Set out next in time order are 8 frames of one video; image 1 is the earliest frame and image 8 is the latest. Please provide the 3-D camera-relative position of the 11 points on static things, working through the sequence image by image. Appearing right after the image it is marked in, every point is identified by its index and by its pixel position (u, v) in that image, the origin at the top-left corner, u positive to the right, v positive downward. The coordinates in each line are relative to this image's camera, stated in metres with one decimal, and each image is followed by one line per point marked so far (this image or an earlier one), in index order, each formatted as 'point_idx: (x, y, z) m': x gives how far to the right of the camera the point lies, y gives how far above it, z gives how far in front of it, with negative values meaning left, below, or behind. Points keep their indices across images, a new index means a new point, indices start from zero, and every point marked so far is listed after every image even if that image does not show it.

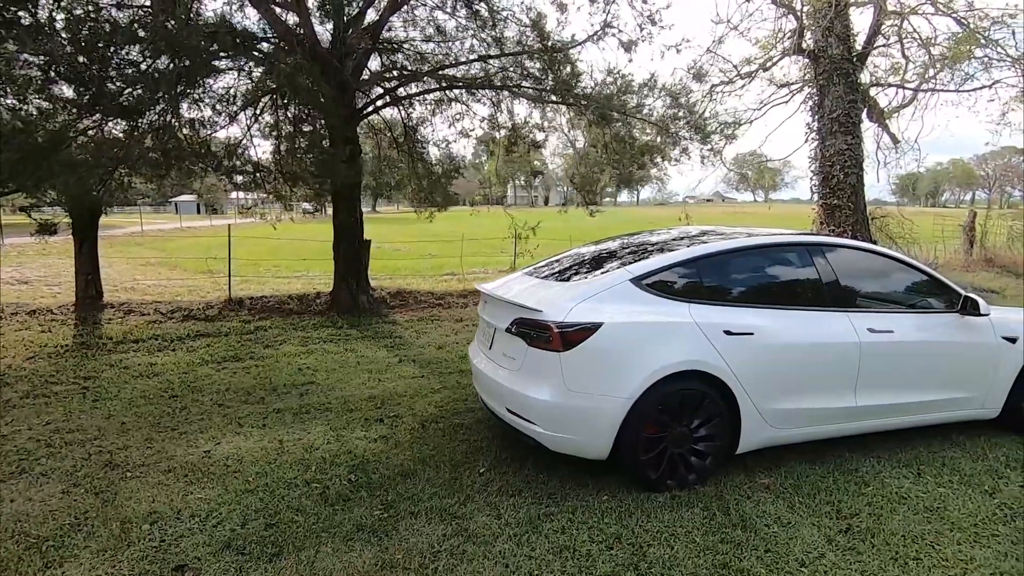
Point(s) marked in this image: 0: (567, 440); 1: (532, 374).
0: (+0.3, -0.8, +3.0) m
1: (+0.1, -0.5, +3.0) m
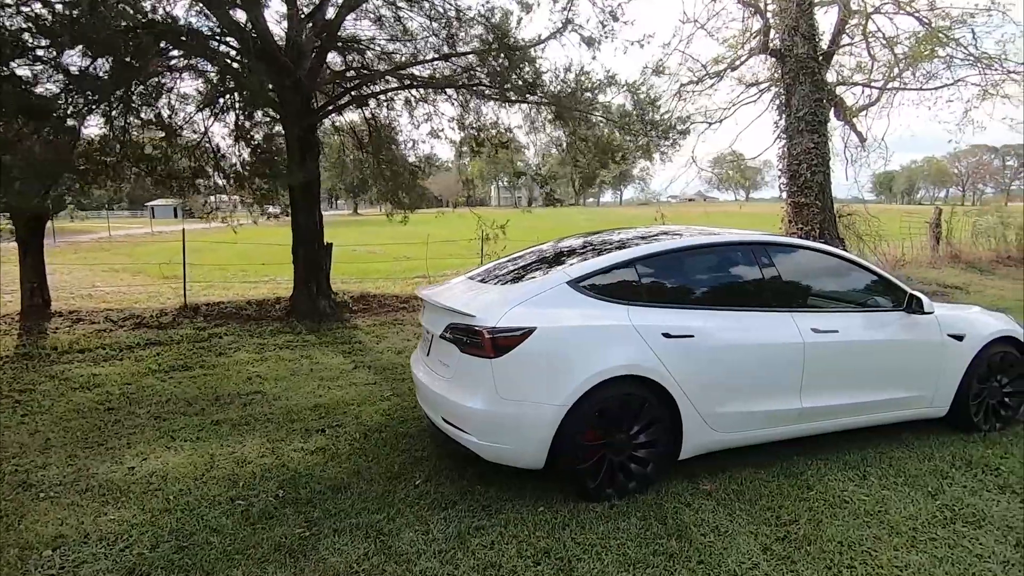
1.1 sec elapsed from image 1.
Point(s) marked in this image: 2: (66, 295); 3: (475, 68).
0: (-0.1, -0.9, +2.8) m
1: (-0.3, -0.5, +2.9) m
2: (-8.0, -0.1, +9.5) m
3: (-0.5, +3.2, +7.7) m
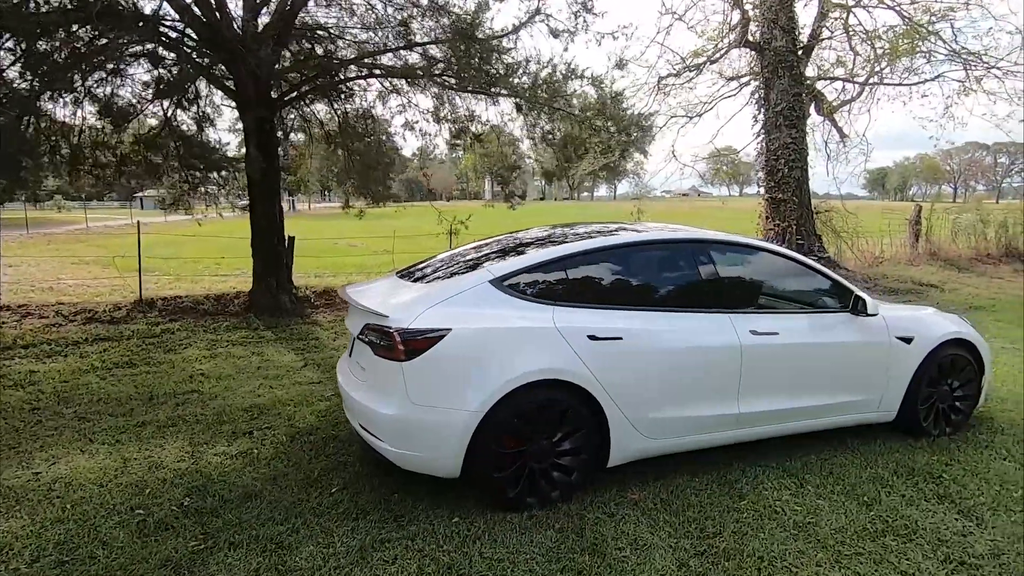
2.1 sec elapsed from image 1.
0: (-0.5, -0.9, +2.7) m
1: (-0.7, -0.5, +2.8) m
2: (-8.5, 0.0, +9.3) m
3: (-1.0, +3.2, +7.5) m
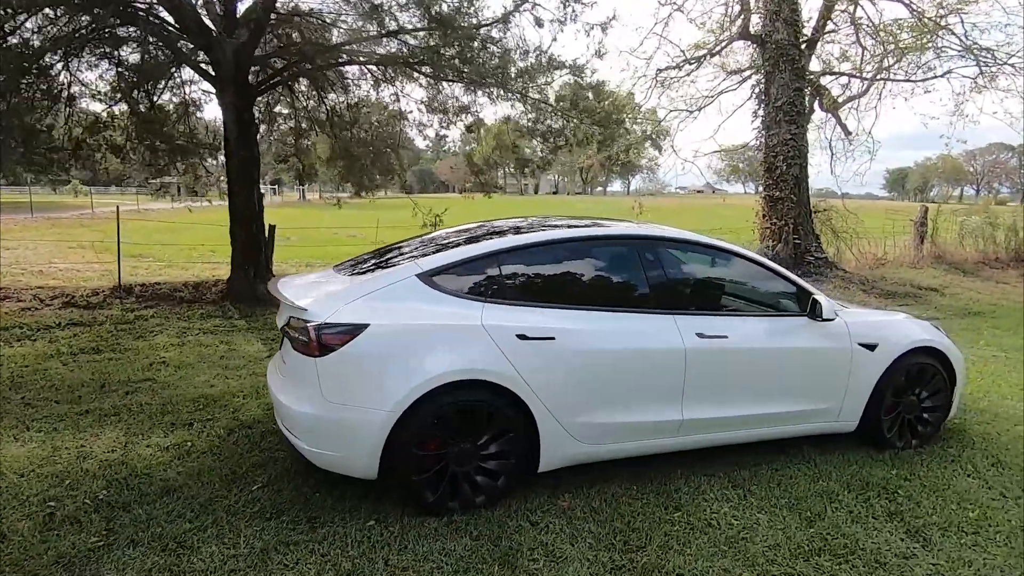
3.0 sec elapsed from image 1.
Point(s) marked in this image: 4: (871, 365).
0: (-0.9, -0.8, +2.6) m
1: (-1.1, -0.5, +2.7) m
2: (-8.7, +0.3, +9.4) m
3: (-1.2, +3.3, +7.4) m
4: (+2.3, -0.5, +3.4) m
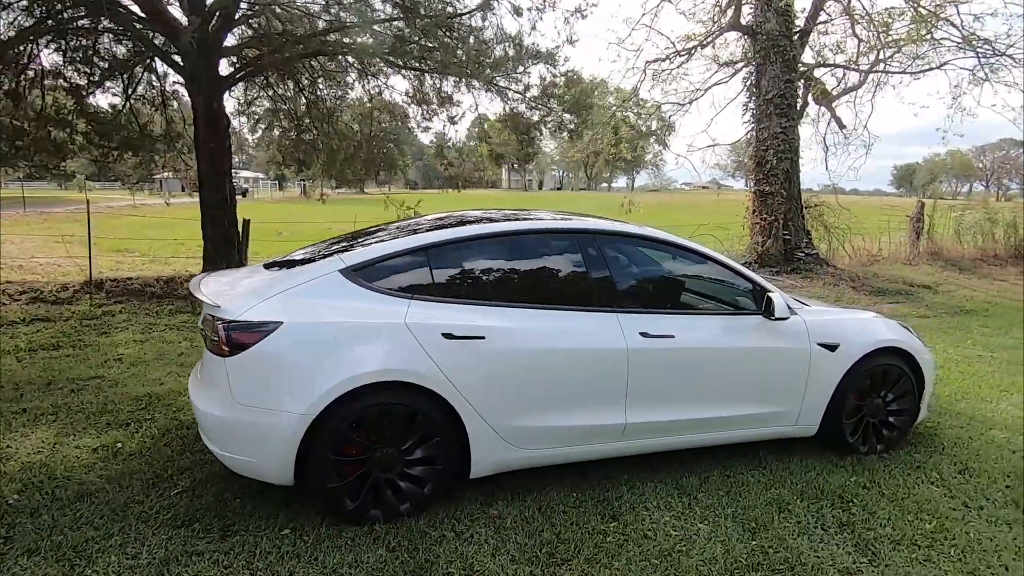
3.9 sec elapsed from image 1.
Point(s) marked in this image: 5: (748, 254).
0: (-1.2, -0.8, +2.5) m
1: (-1.4, -0.5, +2.5) m
2: (-9.0, +0.4, +9.3) m
3: (-1.5, +3.4, +7.2) m
4: (+1.9, -0.5, +3.2) m
5: (+4.4, +0.7, +10.1) m
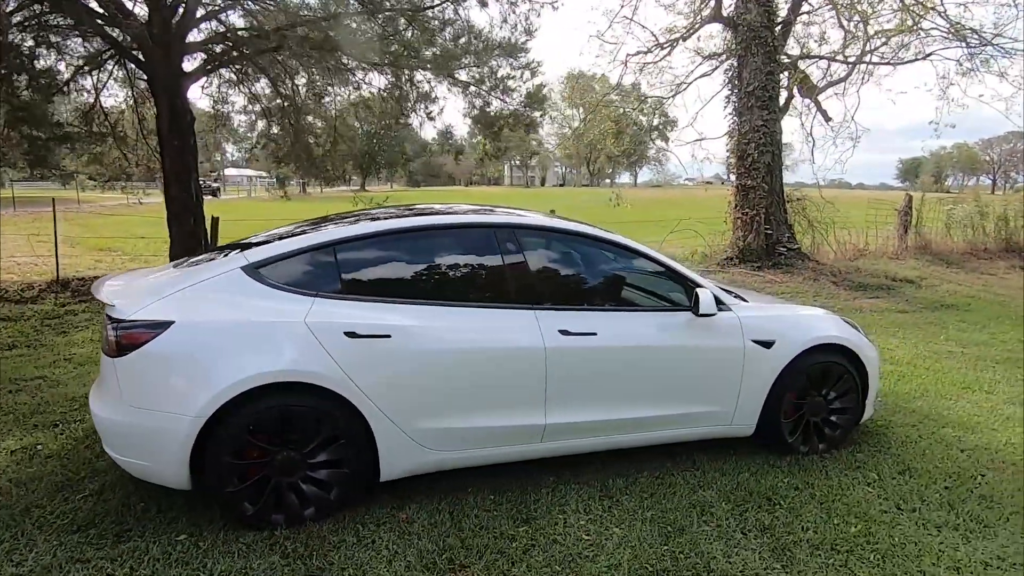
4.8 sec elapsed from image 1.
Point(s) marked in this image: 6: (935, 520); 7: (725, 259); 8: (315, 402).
0: (-1.7, -0.8, +2.4) m
1: (-1.9, -0.5, +2.5) m
2: (-9.4, +0.4, +9.3) m
3: (-1.9, +3.4, +7.1) m
4: (+1.5, -0.4, +3.1) m
5: (+4.1, +0.7, +10.0) m
6: (+2.1, -1.1, +2.6) m
7: (+3.9, +0.5, +9.9) m
8: (-0.9, -0.5, +2.5) m
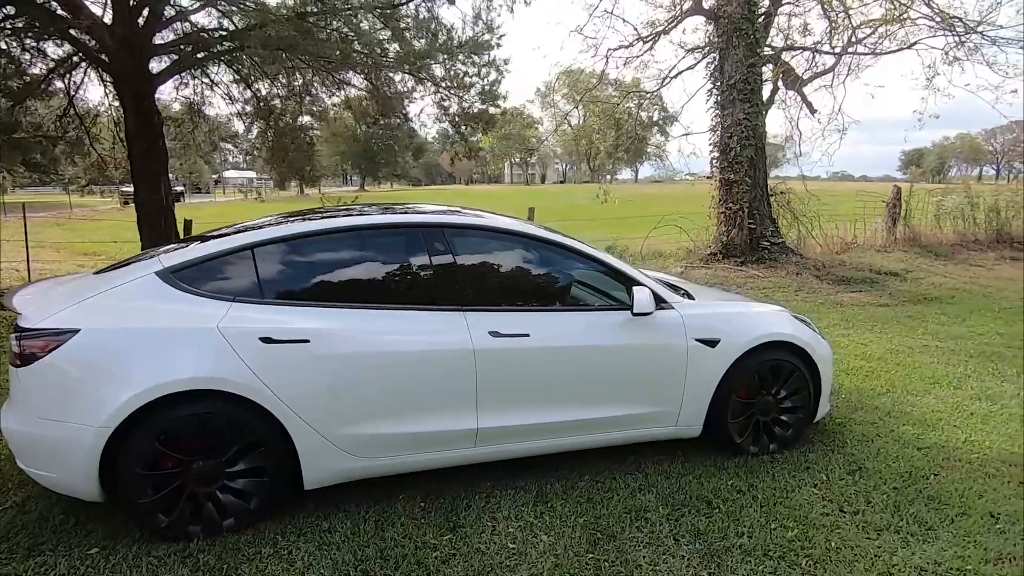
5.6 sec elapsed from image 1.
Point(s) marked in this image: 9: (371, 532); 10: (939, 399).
0: (-2.0, -0.8, +2.3) m
1: (-2.2, -0.5, +2.4) m
2: (-9.7, +0.3, +9.3) m
3: (-2.3, +3.4, +7.1) m
4: (+1.1, -0.4, +3.0) m
5: (+3.7, +0.8, +9.9) m
6: (+1.7, -1.1, +2.5) m
7: (+3.6, +0.6, +9.8) m
8: (-1.3, -0.5, +2.4) m
9: (-0.6, -1.1, +2.4) m
10: (+3.2, -0.8, +4.0) m
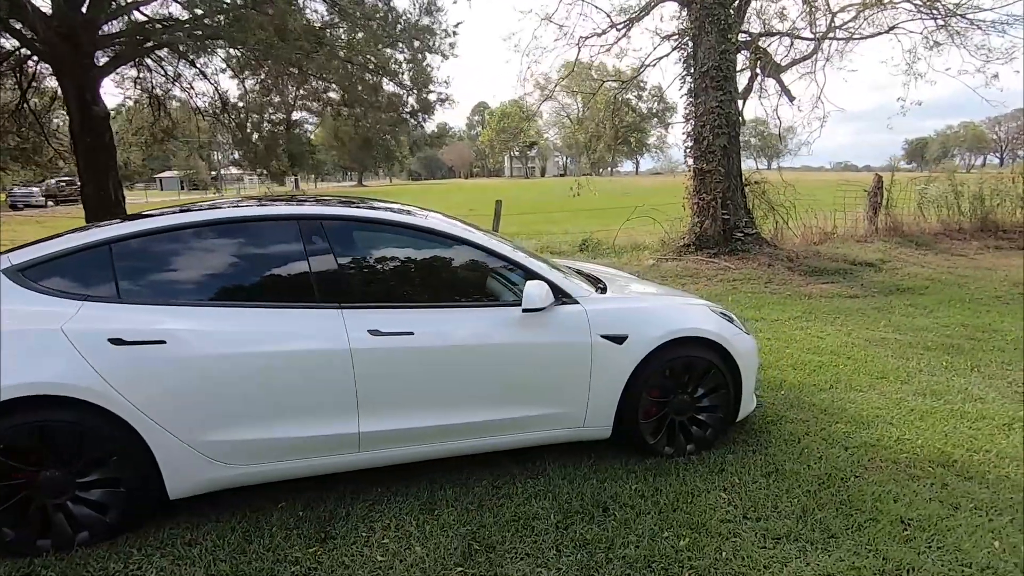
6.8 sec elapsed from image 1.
0: (-2.6, -0.8, +2.2) m
1: (-2.8, -0.5, +2.2) m
2: (-10.3, +0.3, +9.1) m
3: (-2.9, +3.5, +6.9) m
4: (+0.6, -0.4, +2.9) m
5: (+3.2, +1.0, +9.7) m
6: (+1.2, -1.1, +2.4) m
7: (+3.1, +0.8, +9.6) m
8: (-1.8, -0.5, +2.2) m
9: (-1.2, -1.1, +2.3) m
10: (+2.6, -0.8, +3.8) m
